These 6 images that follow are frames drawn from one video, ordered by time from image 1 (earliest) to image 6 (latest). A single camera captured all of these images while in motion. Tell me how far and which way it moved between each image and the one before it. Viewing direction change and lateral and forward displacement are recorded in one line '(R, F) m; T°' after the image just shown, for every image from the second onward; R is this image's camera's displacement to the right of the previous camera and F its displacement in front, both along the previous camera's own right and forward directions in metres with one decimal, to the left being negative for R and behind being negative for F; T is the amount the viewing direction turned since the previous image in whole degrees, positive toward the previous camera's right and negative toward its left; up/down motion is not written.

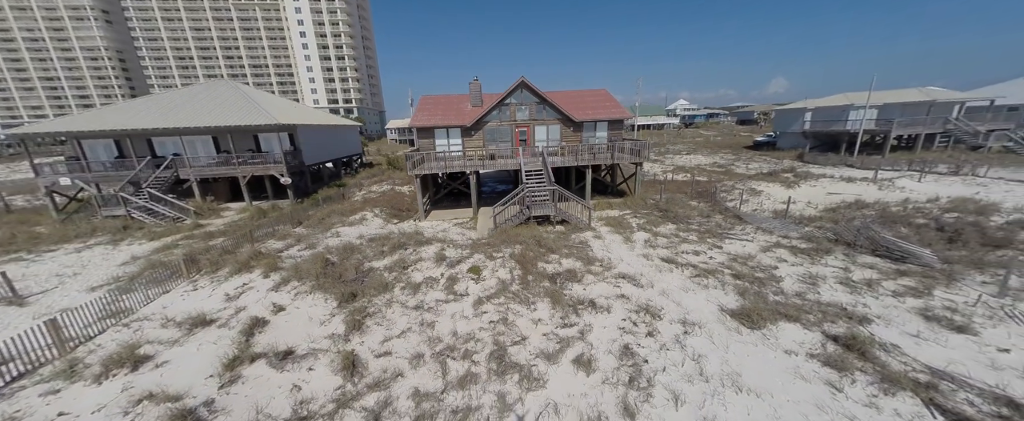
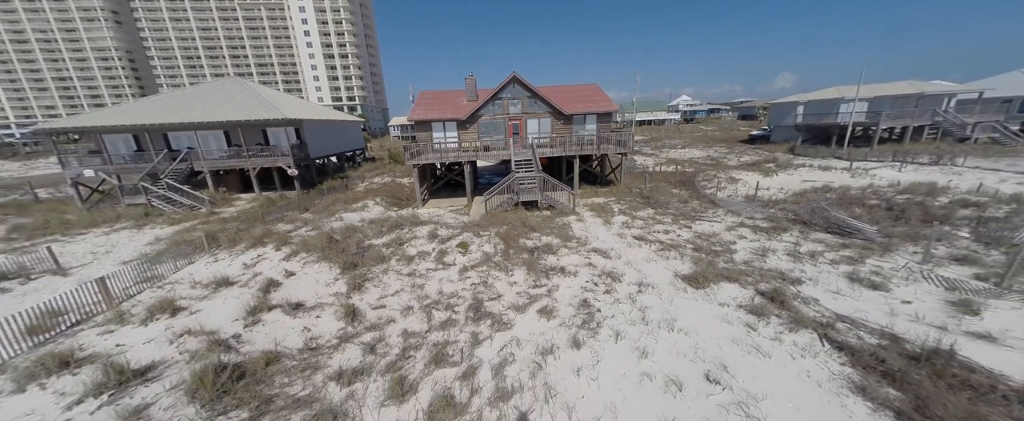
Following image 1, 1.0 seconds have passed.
(+0.8, -1.2) m; -1°
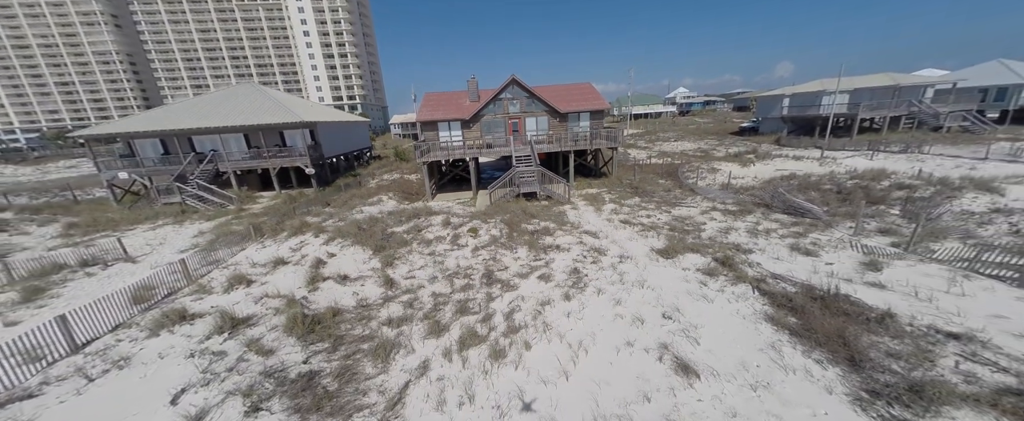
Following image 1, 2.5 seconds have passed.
(-0.1, -2.0) m; 0°
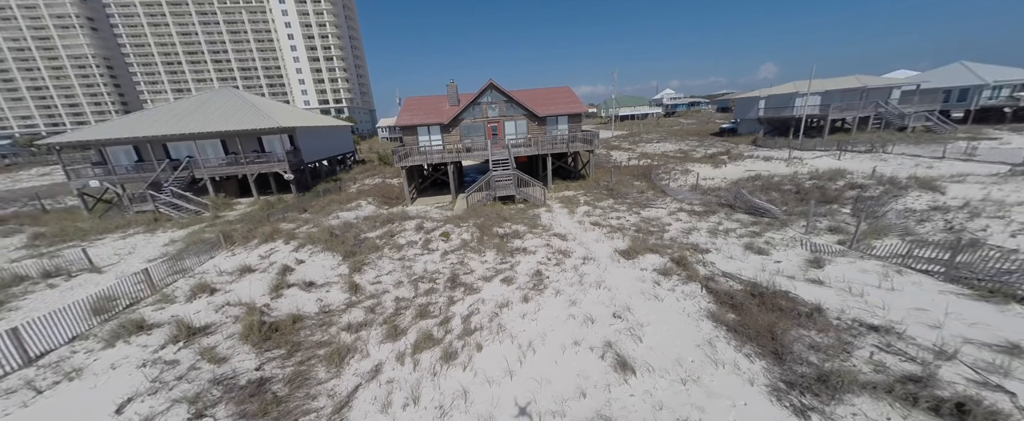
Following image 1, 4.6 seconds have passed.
(+1.0, -0.3) m; +1°
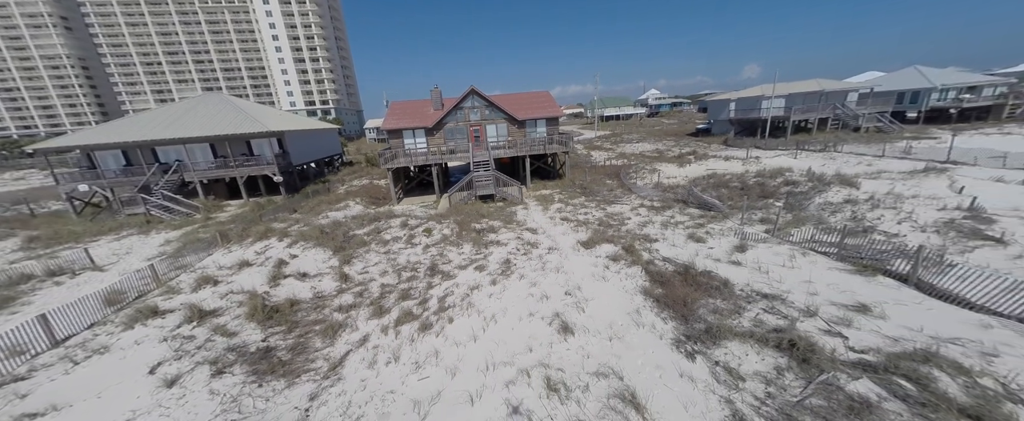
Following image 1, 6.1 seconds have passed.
(+0.7, -1.5) m; +2°
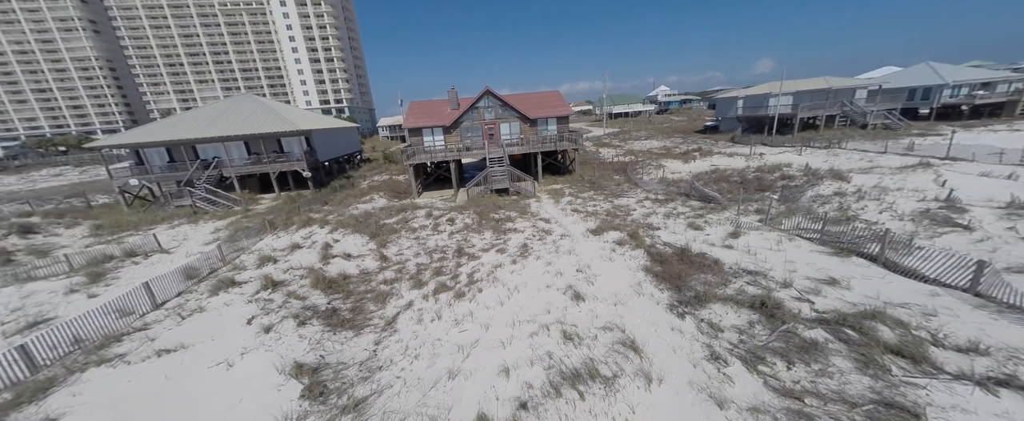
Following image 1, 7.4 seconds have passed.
(-0.4, -1.6) m; -1°
